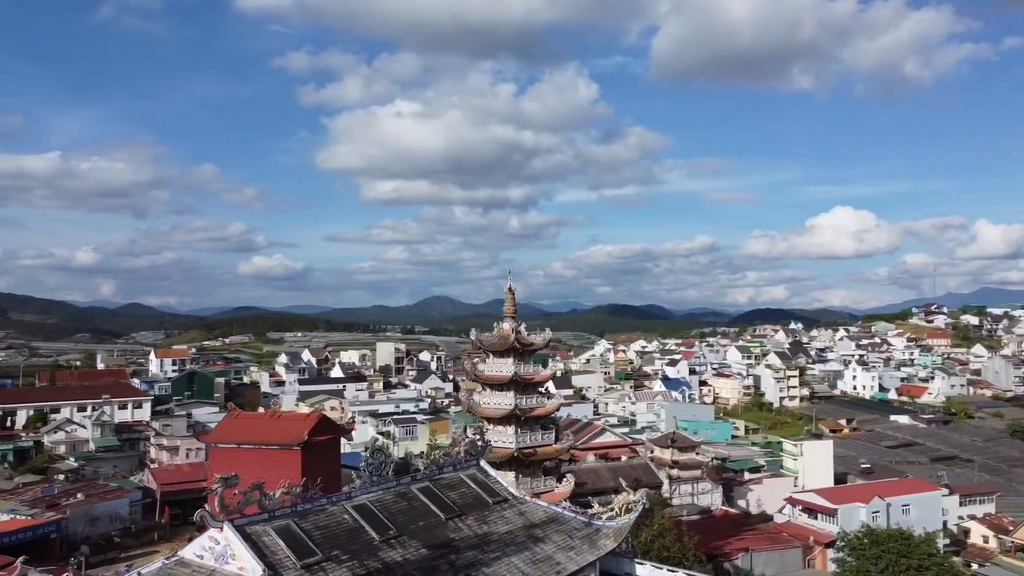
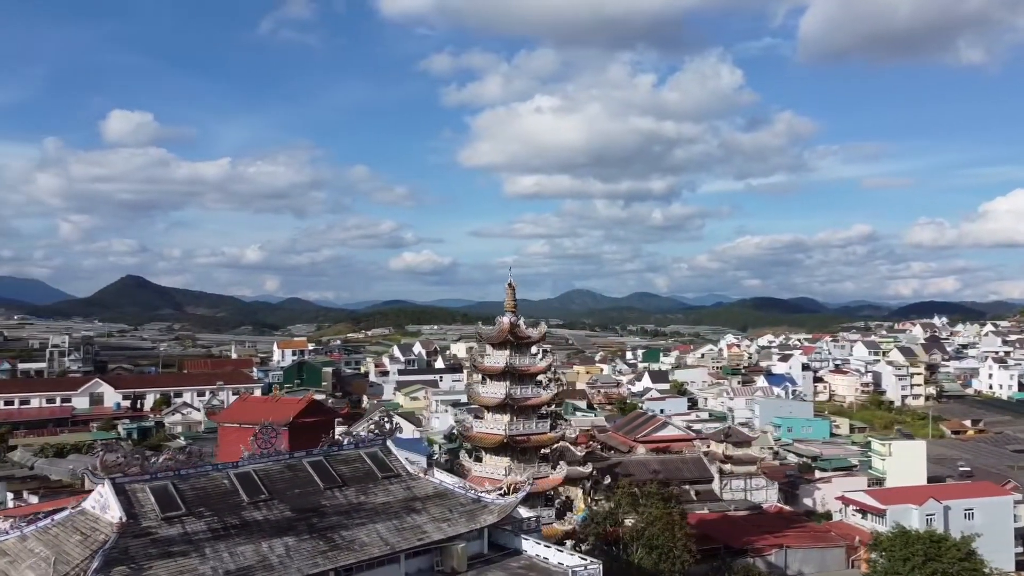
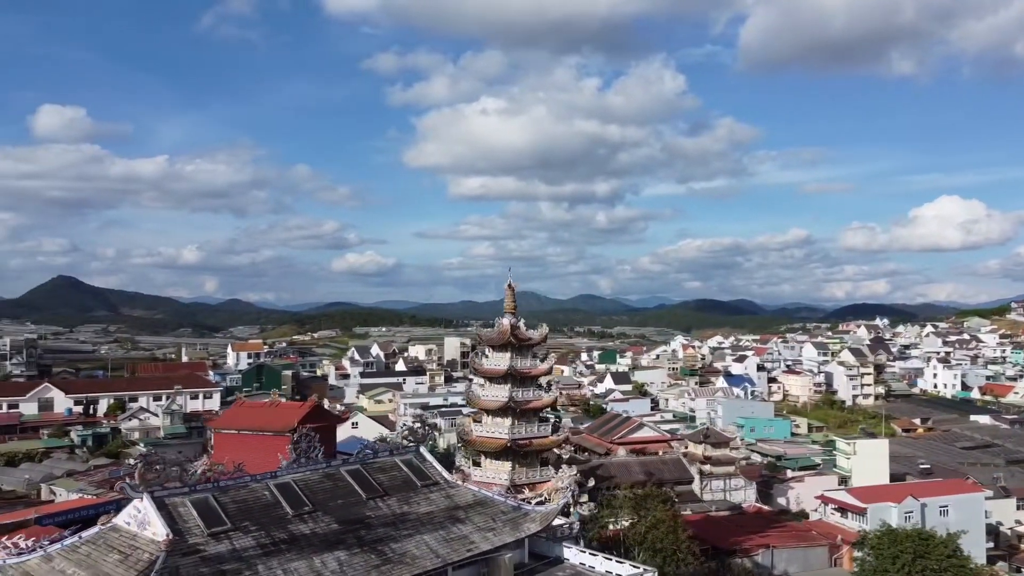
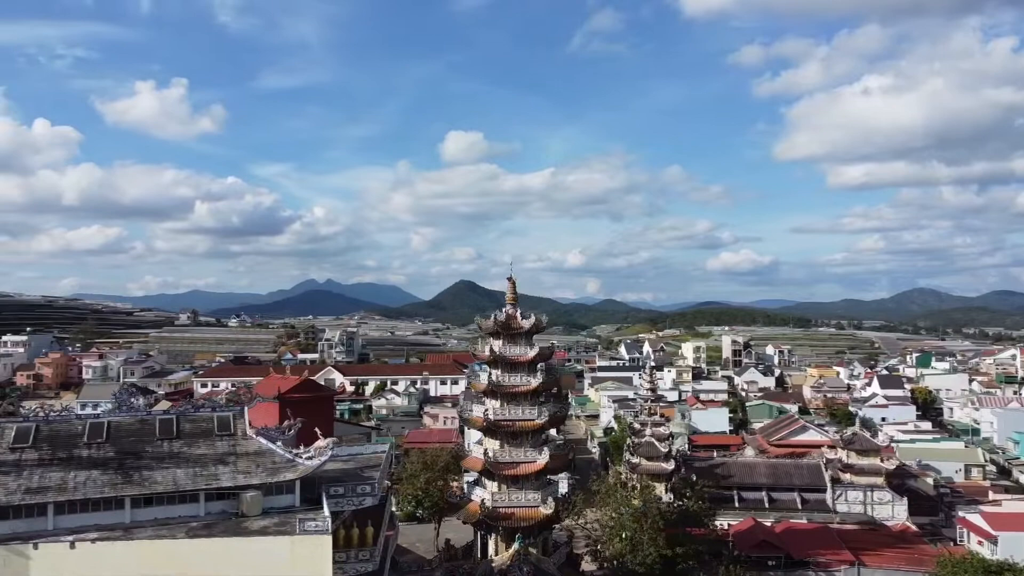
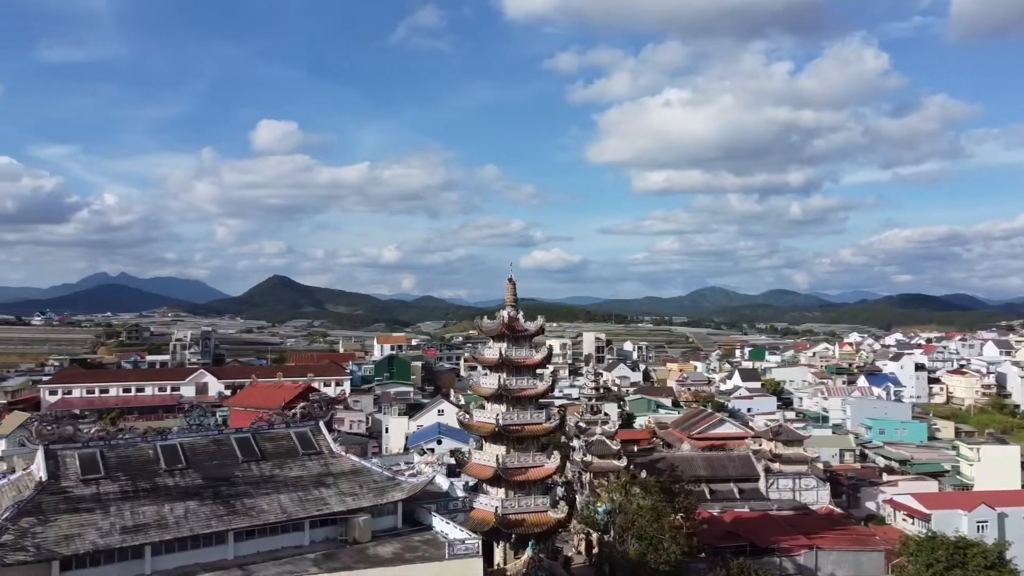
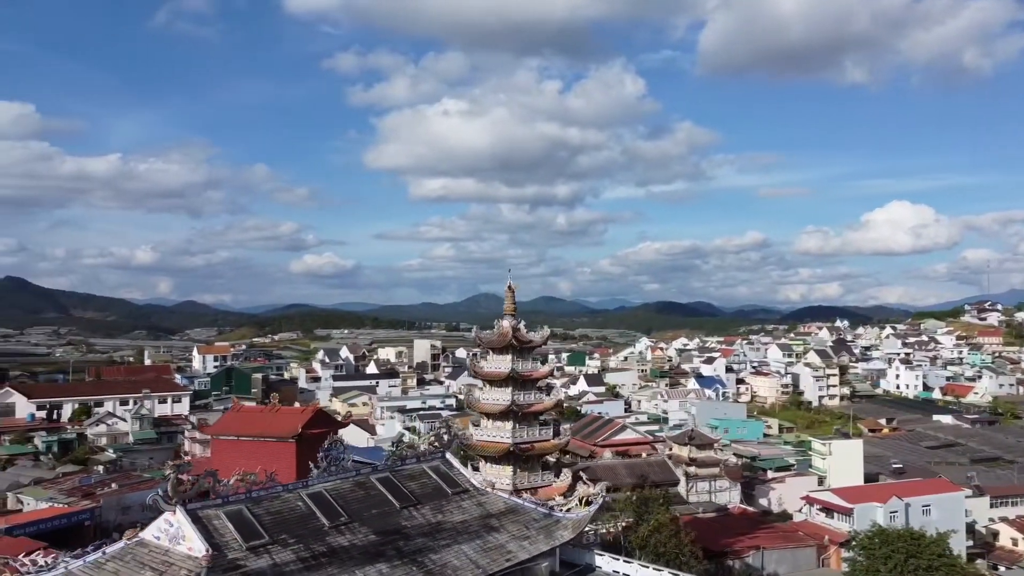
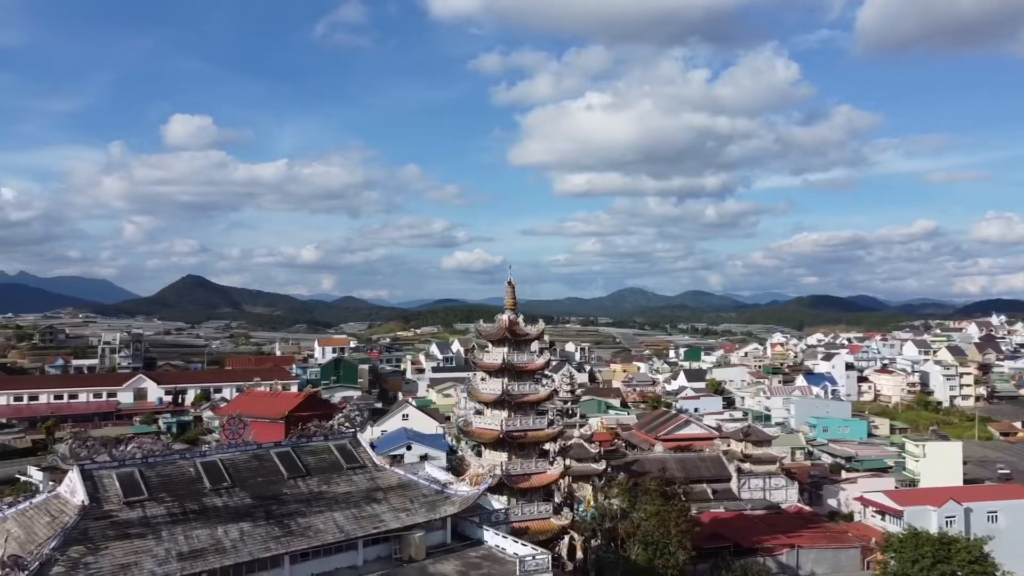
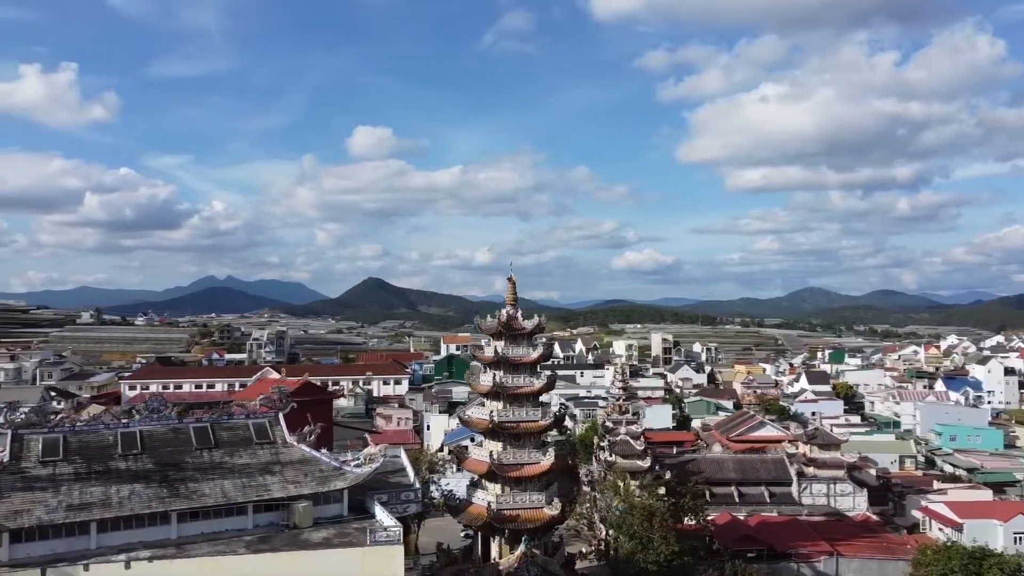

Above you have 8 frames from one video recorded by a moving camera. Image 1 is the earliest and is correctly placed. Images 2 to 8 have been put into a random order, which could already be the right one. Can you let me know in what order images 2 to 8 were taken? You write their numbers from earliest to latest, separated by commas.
6, 3, 2, 7, 5, 8, 4
